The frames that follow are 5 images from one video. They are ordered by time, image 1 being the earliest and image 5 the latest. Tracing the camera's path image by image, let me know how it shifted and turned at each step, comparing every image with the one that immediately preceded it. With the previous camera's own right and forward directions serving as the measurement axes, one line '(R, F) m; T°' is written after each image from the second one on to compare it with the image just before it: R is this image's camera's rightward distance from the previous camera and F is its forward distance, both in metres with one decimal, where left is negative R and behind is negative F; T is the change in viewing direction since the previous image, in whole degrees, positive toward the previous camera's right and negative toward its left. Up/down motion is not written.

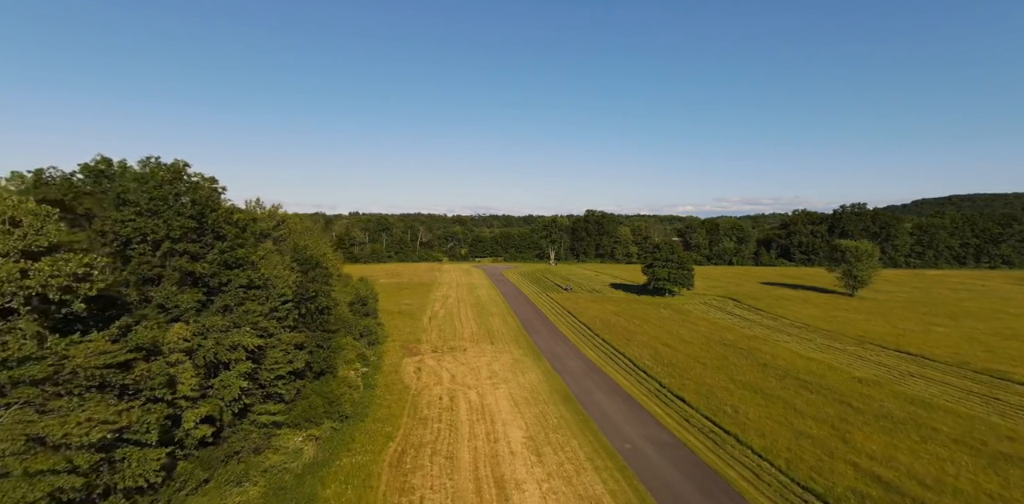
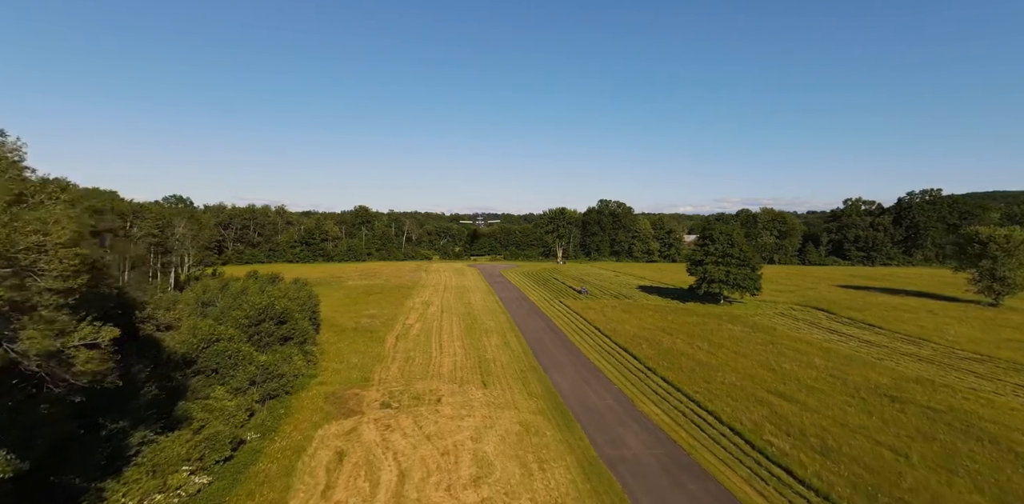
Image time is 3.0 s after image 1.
(-0.4, +17.6) m; 0°
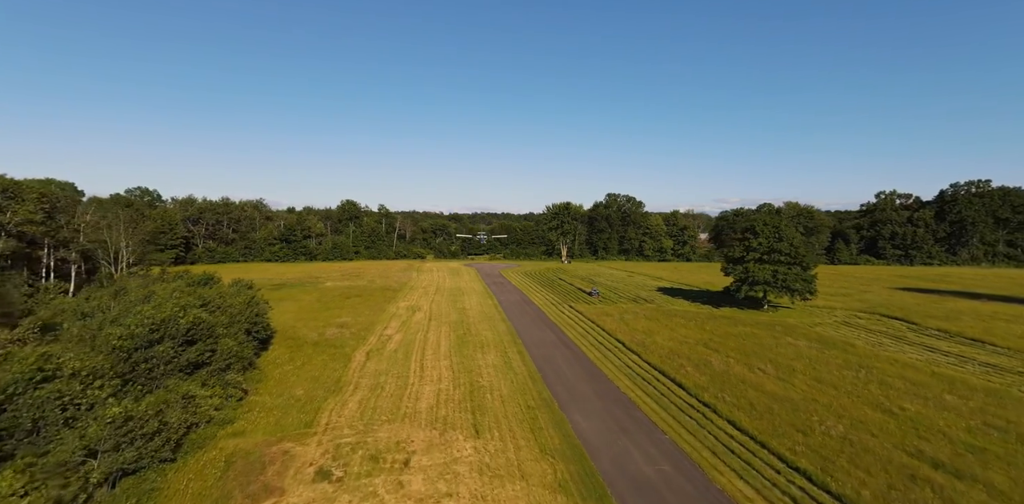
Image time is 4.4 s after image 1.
(-0.2, +8.9) m; 0°
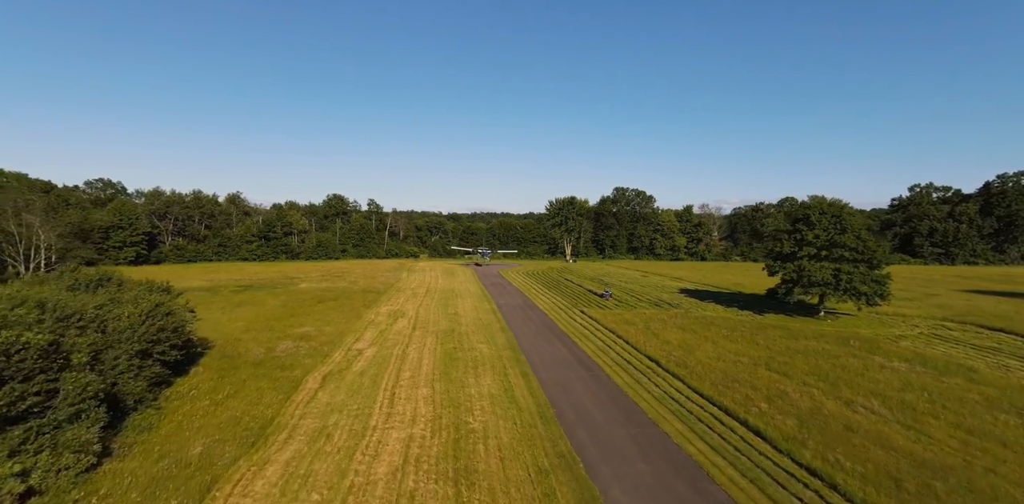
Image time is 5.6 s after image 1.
(-0.1, +7.9) m; 0°
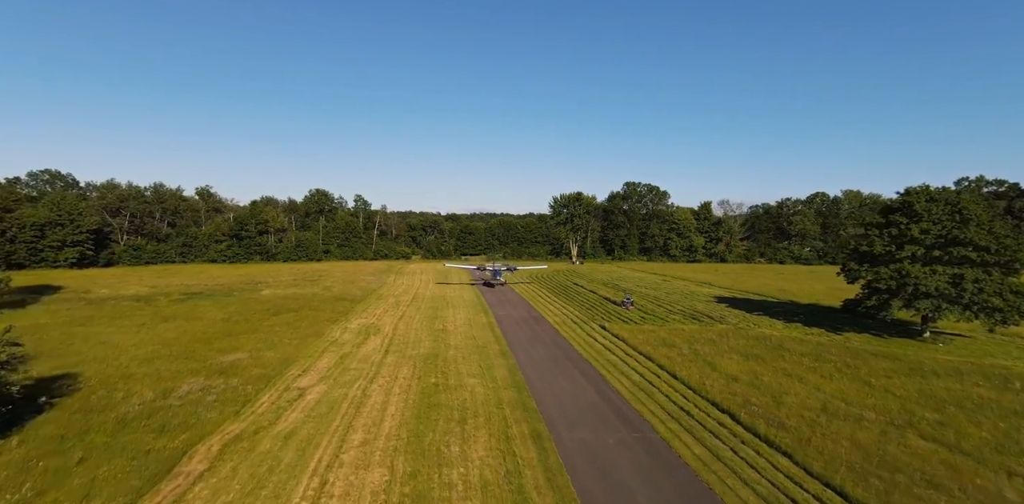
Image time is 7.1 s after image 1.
(-0.2, +9.1) m; 0°
